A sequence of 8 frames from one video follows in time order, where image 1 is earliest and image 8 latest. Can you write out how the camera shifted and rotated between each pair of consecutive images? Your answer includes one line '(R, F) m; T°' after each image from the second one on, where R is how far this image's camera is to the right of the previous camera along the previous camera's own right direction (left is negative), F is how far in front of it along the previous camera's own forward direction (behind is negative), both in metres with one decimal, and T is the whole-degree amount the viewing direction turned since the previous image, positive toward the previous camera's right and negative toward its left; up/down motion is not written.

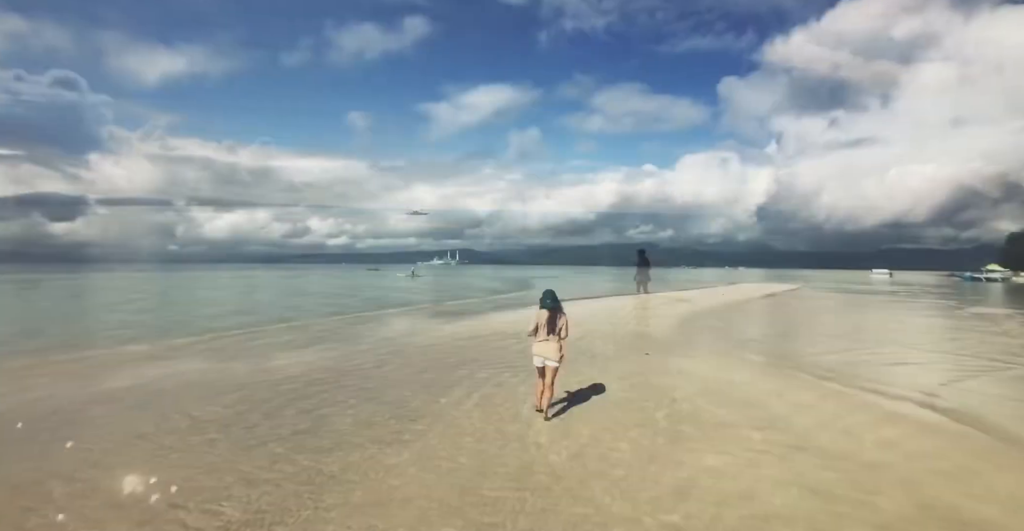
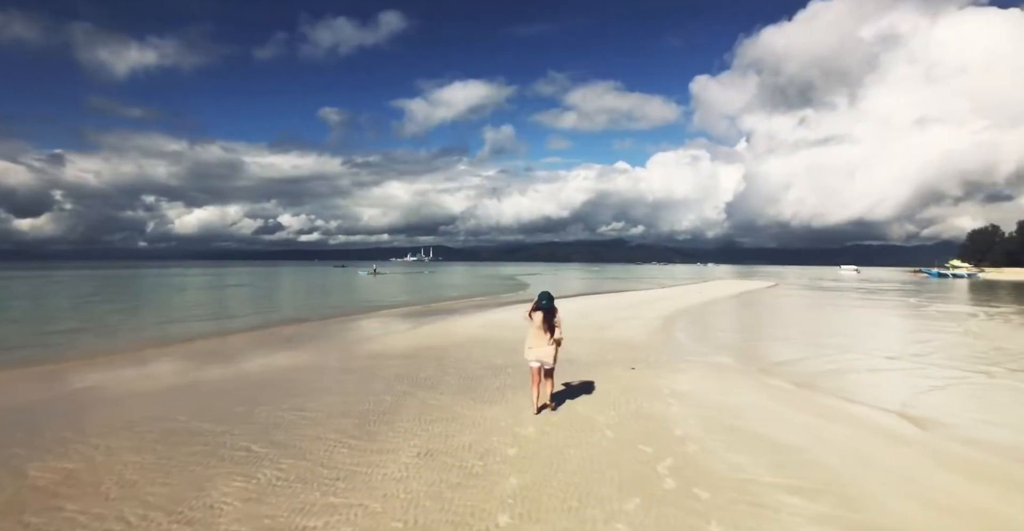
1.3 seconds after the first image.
(+0.1, +0.7) m; +3°
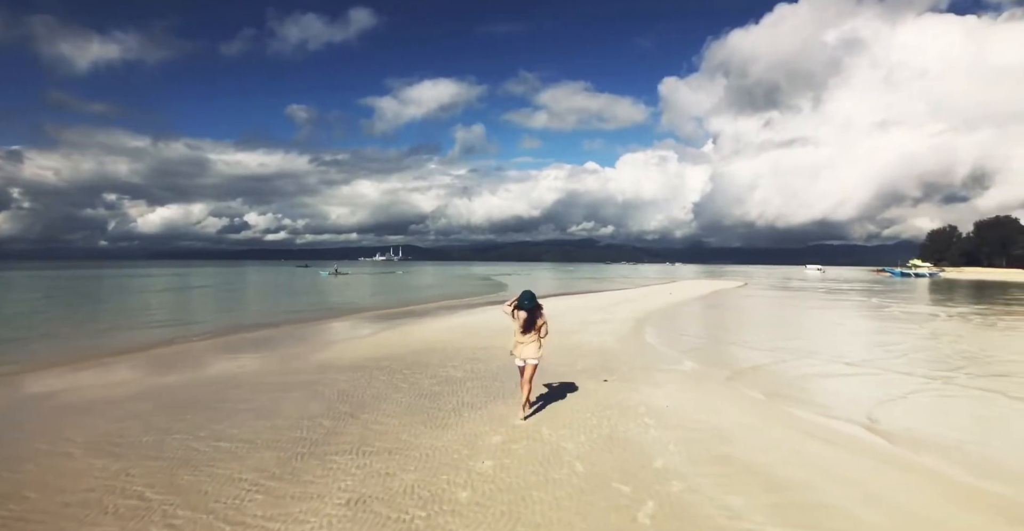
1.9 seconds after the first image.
(+0.1, +0.7) m; +3°
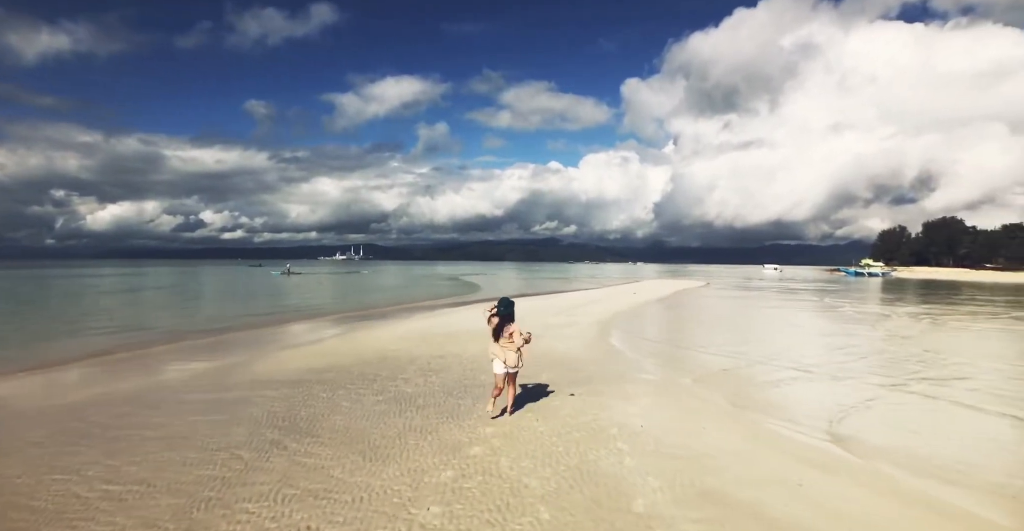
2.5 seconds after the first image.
(0.0, +0.6) m; +4°
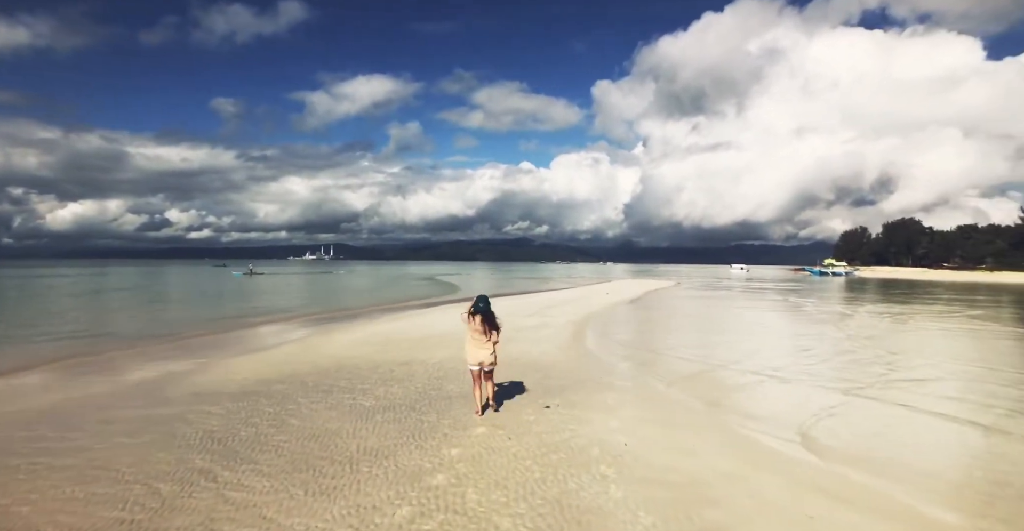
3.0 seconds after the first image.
(+0.1, +0.3) m; +3°
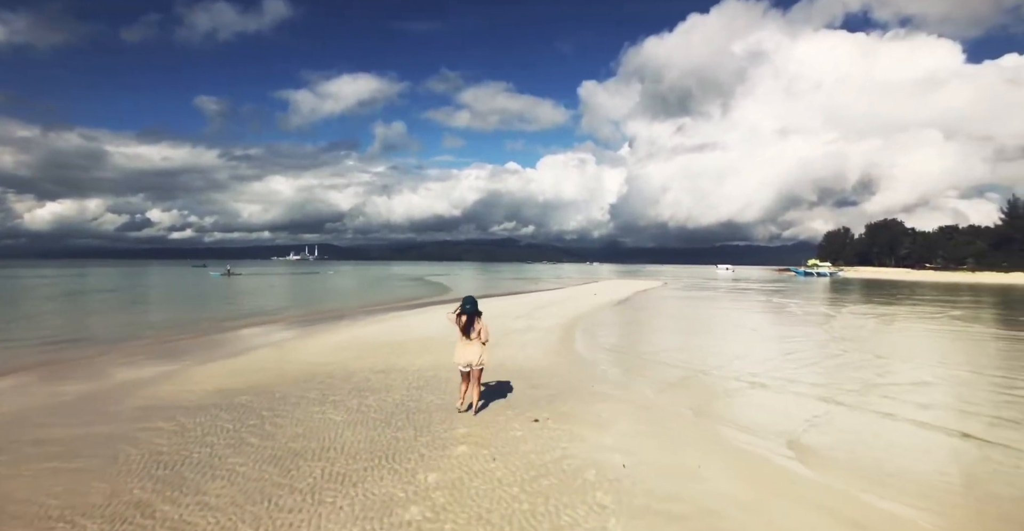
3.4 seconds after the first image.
(0.0, +0.2) m; +1°
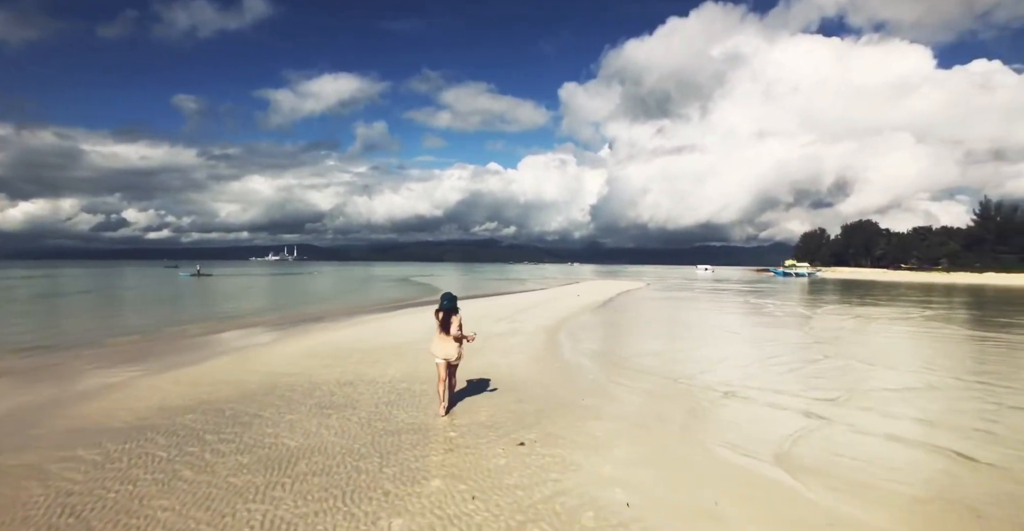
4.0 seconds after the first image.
(0.0, +0.2) m; +2°
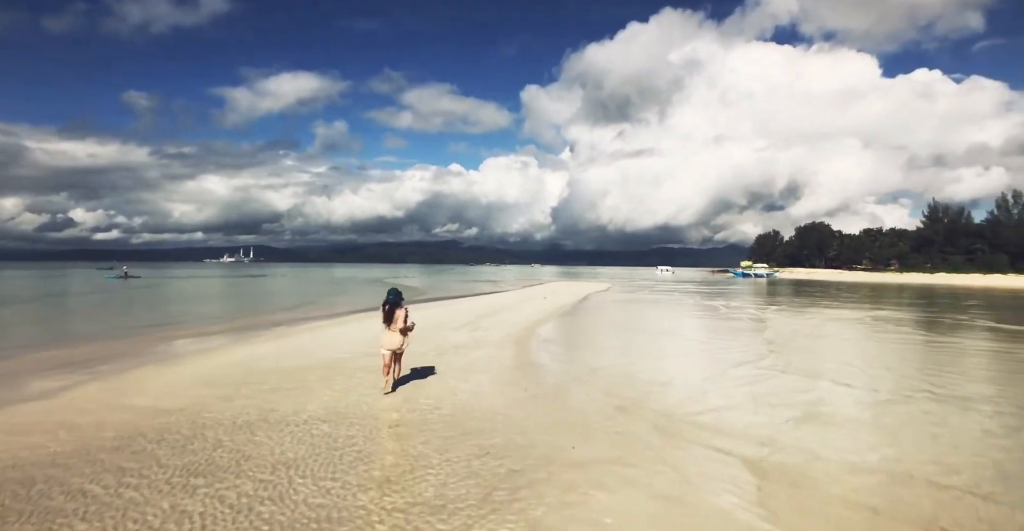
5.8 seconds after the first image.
(0.0, +0.4) m; +4°
